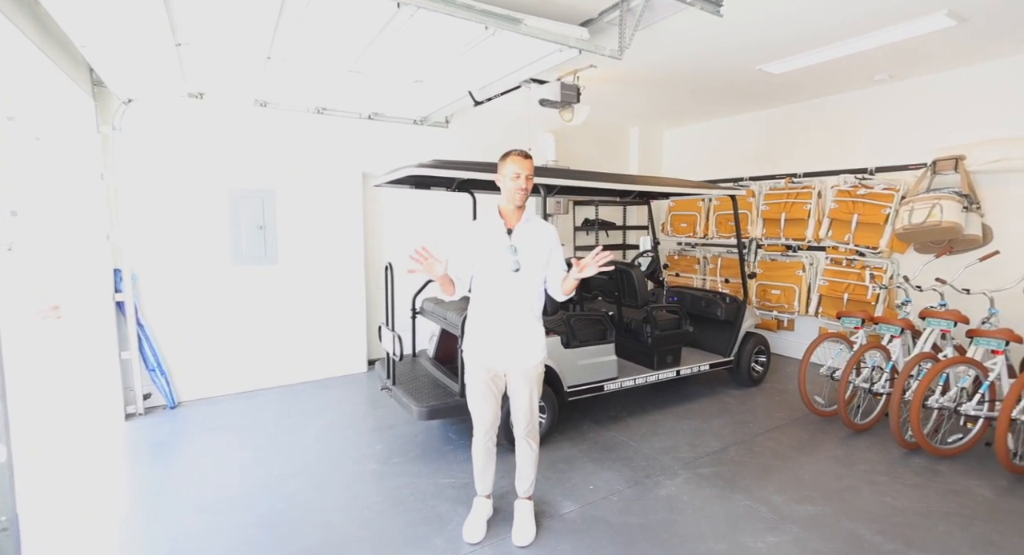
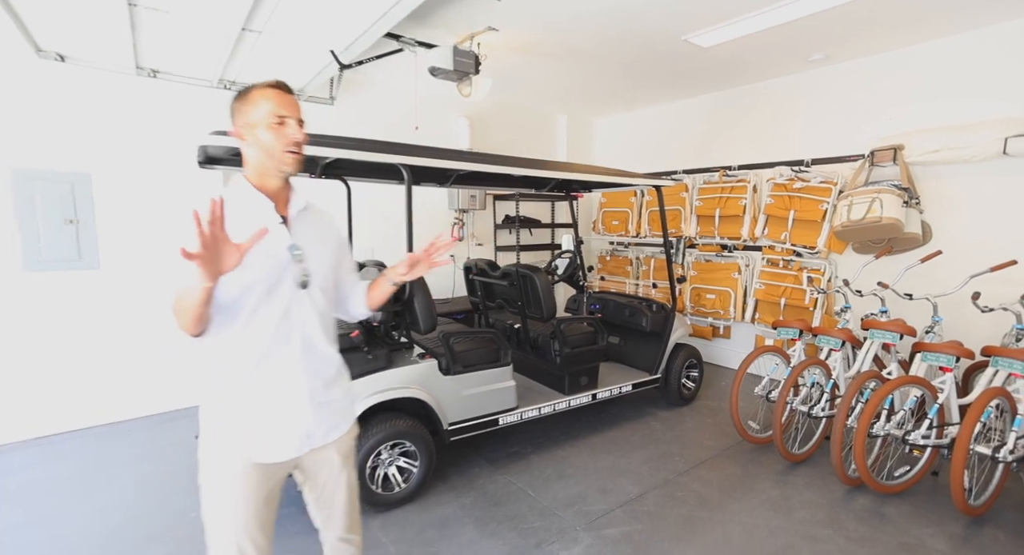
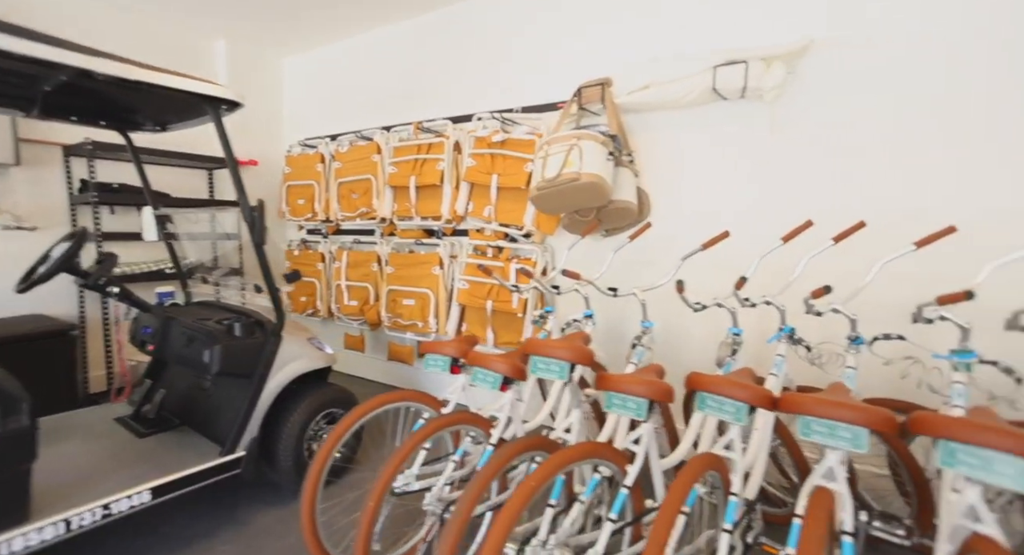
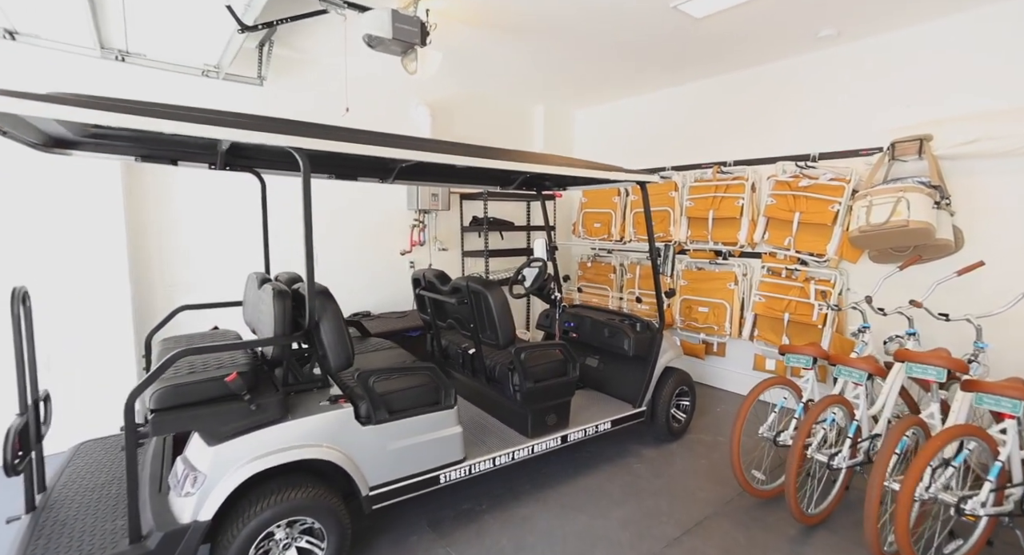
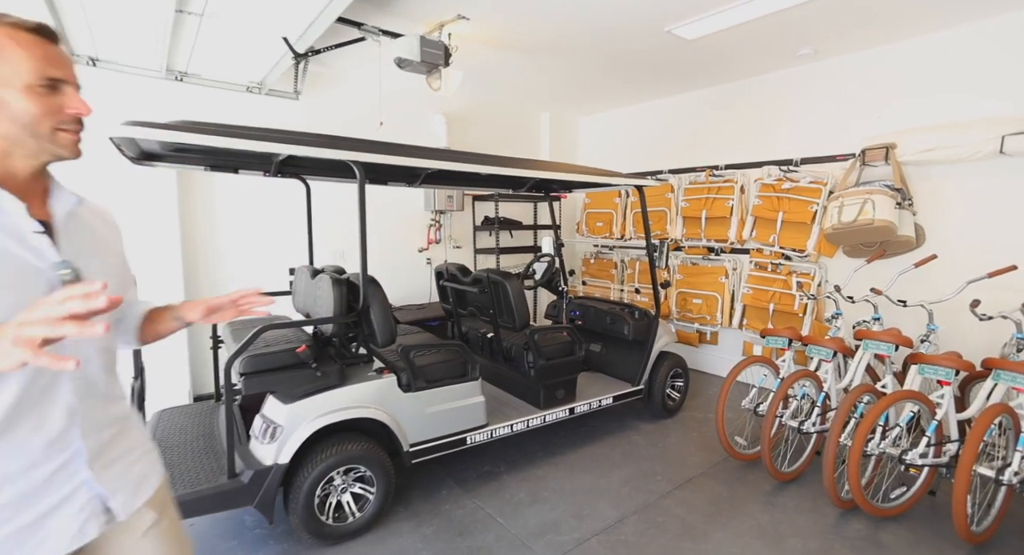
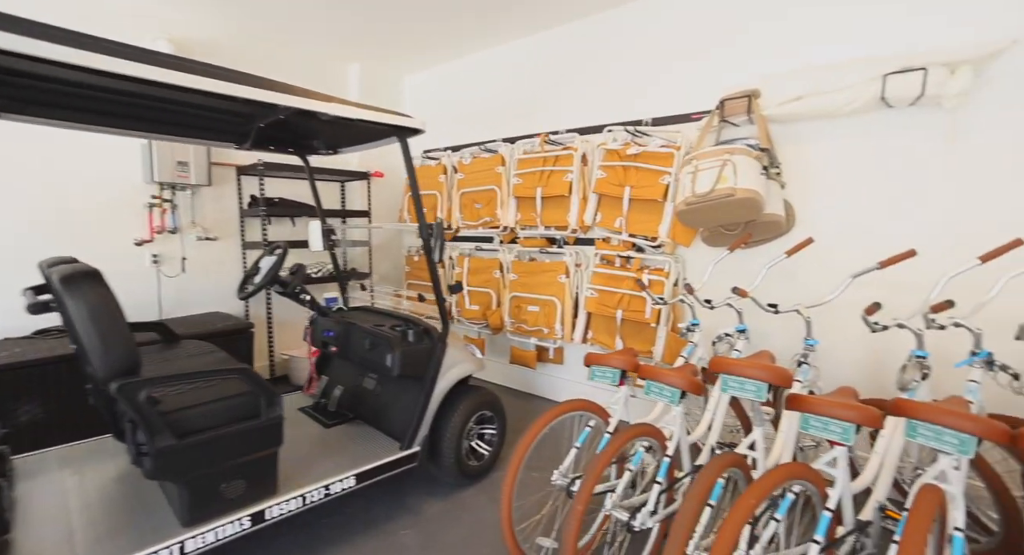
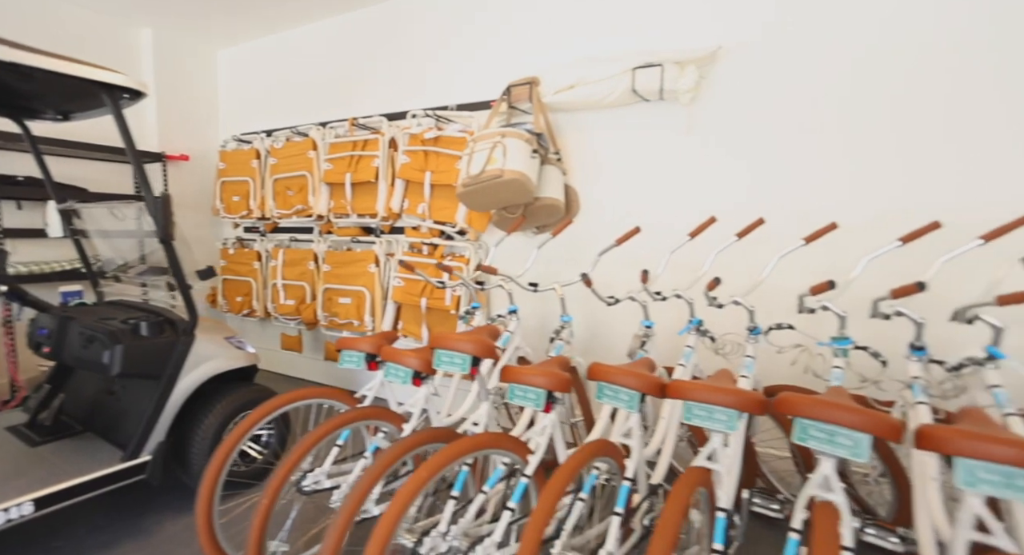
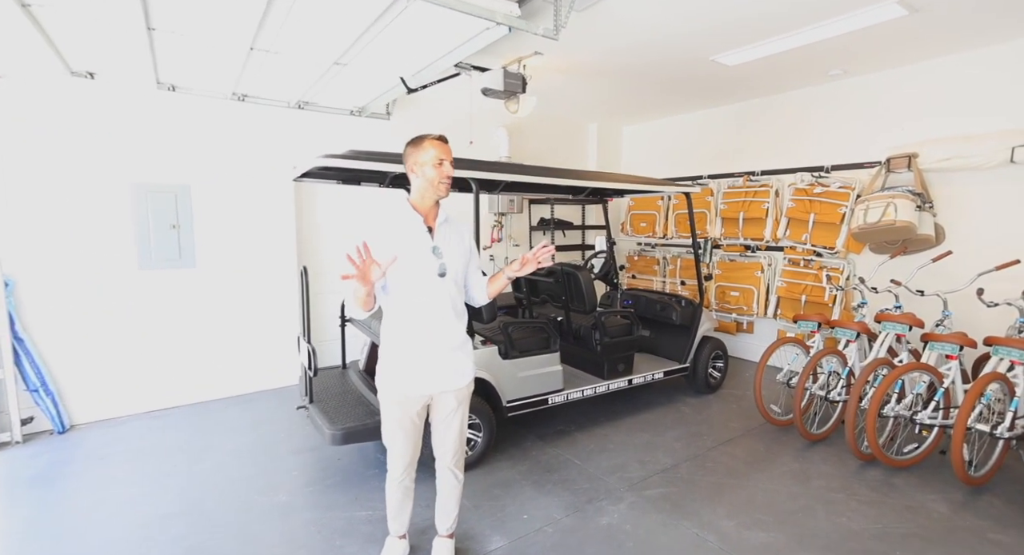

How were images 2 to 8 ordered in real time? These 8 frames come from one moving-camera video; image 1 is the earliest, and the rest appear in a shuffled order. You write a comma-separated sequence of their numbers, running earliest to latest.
8, 2, 5, 4, 6, 3, 7
